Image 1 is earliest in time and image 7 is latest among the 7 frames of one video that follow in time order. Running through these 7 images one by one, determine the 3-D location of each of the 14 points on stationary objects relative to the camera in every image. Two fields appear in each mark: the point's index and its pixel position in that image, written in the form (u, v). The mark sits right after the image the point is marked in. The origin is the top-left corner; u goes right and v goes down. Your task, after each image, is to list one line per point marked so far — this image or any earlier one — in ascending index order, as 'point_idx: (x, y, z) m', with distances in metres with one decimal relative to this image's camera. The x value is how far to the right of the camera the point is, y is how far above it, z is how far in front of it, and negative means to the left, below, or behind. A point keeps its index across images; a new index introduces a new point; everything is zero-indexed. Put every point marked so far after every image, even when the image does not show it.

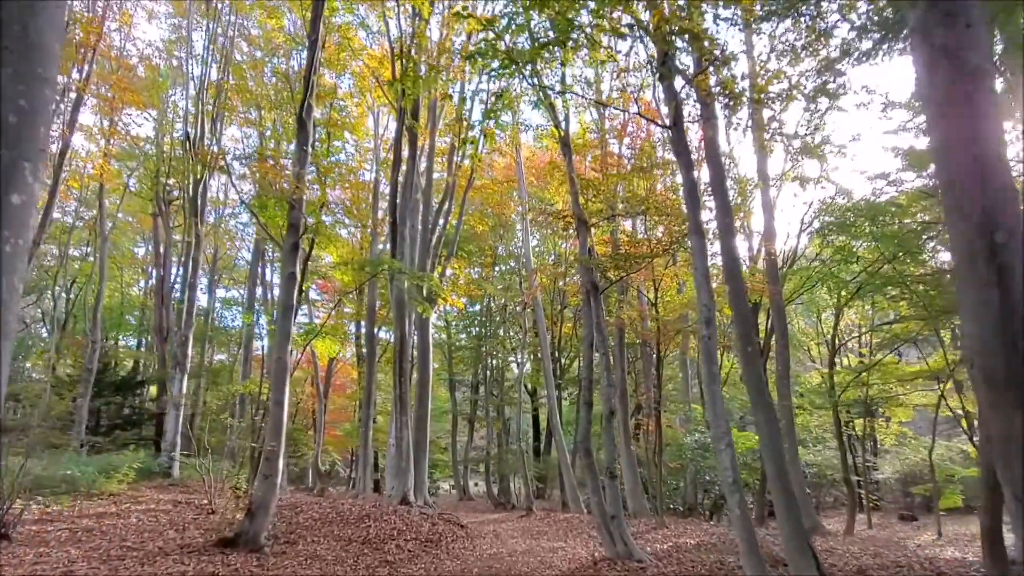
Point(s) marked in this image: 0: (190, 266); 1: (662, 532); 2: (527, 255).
0: (-5.5, +0.3, +12.1) m
1: (+2.3, -3.7, +10.8) m
2: (+0.5, +0.9, +18.8) m
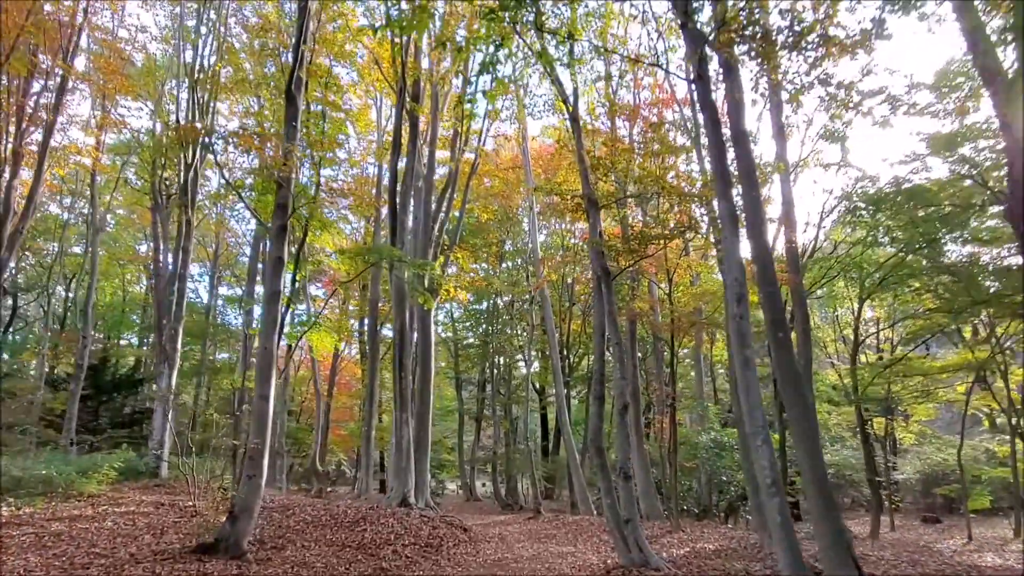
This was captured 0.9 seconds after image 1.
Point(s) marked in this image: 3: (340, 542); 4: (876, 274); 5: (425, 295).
0: (-5.4, +0.5, +11.5) m
1: (+2.4, -3.6, +10.1) m
2: (+0.6, +1.0, +18.2) m
3: (-1.8, -2.7, +7.5) m
4: (+7.3, +0.3, +14.2) m
5: (-1.3, -0.1, +10.8) m
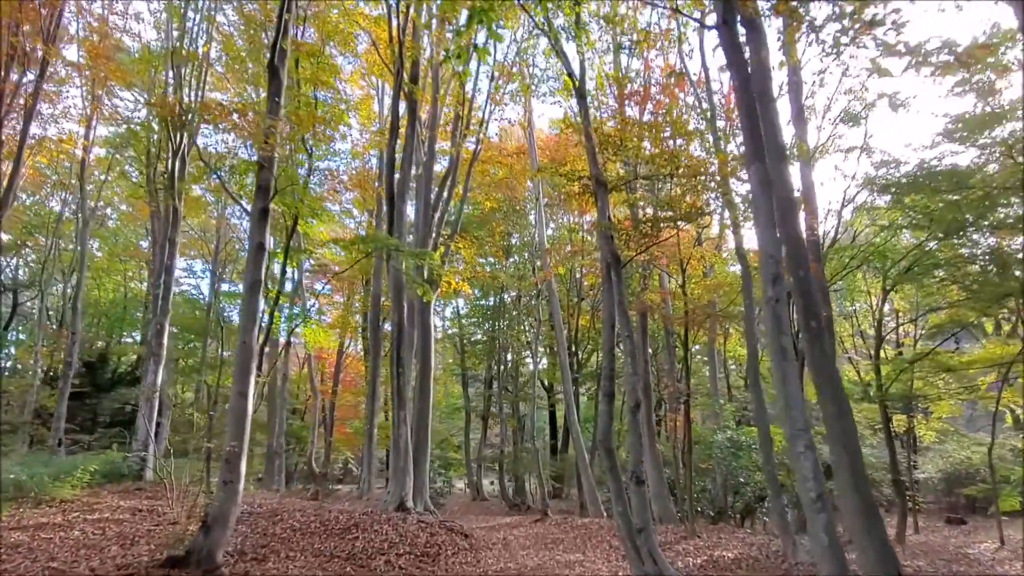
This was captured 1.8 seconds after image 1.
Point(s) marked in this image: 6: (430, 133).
0: (-5.4, +0.6, +11.0) m
1: (+2.4, -3.4, +9.5) m
2: (+0.8, +1.2, +17.6) m
3: (-1.8, -2.6, +7.0) m
4: (+7.4, +0.5, +13.5) m
5: (-1.3, 0.0, +10.2) m
6: (-1.4, +2.7, +12.3) m
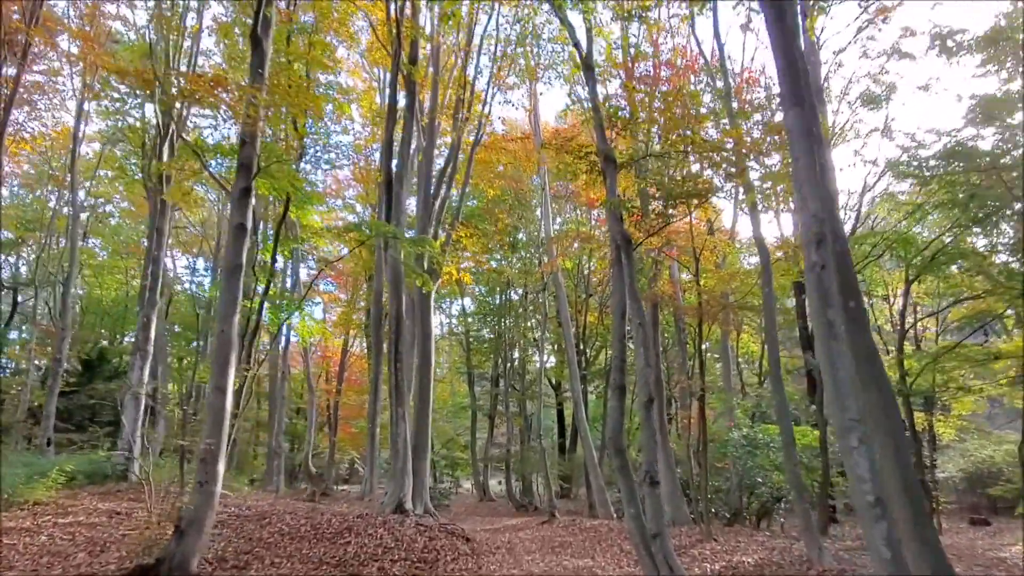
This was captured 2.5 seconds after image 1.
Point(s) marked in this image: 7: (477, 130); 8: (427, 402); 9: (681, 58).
0: (-5.3, +0.7, +10.5) m
1: (+2.5, -3.3, +8.9) m
2: (+0.9, +1.3, +17.0) m
3: (-1.8, -2.5, +6.4) m
4: (+7.5, +0.6, +12.8) m
5: (-1.2, +0.2, +9.7) m
6: (-1.4, +2.8, +11.7) m
7: (-0.6, +2.7, +12.3) m
8: (-1.2, -1.6, +10.0) m
9: (+2.3, +3.2, +9.6) m
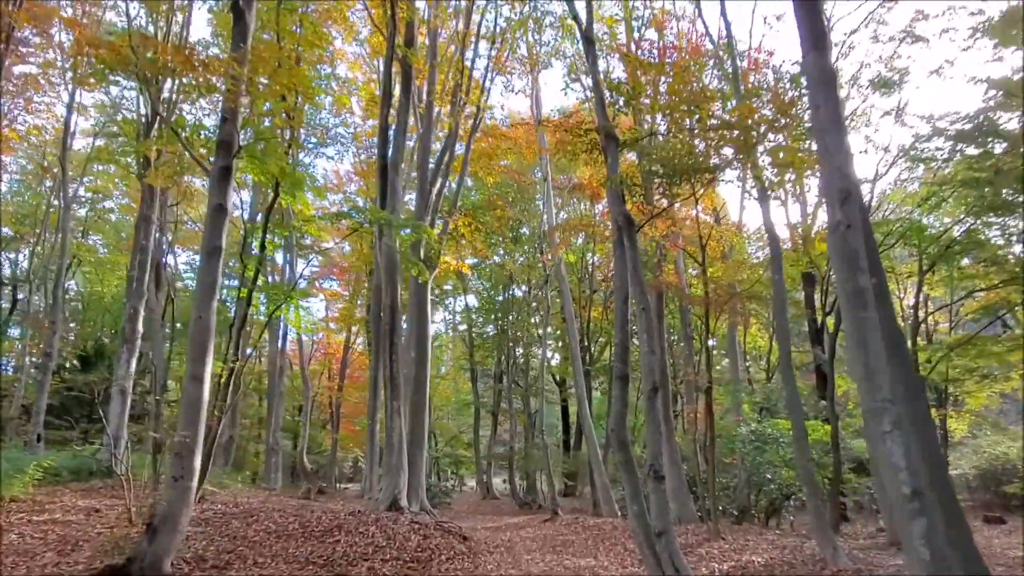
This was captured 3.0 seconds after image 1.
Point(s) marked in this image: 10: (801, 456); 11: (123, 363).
0: (-5.3, +0.8, +10.2) m
1: (+2.5, -3.1, +8.6) m
2: (+1.0, +1.5, +16.7) m
3: (-1.8, -2.3, +6.1) m
4: (+7.5, +0.8, +12.4) m
5: (-1.2, +0.3, +9.3) m
6: (-1.4, +3.0, +11.4) m
7: (-0.6, +2.9, +12.0) m
8: (-1.2, -1.5, +9.6) m
9: (+2.3, +3.3, +9.3) m
10: (+3.1, -1.8, +7.7) m
11: (-5.1, -1.0, +9.2) m
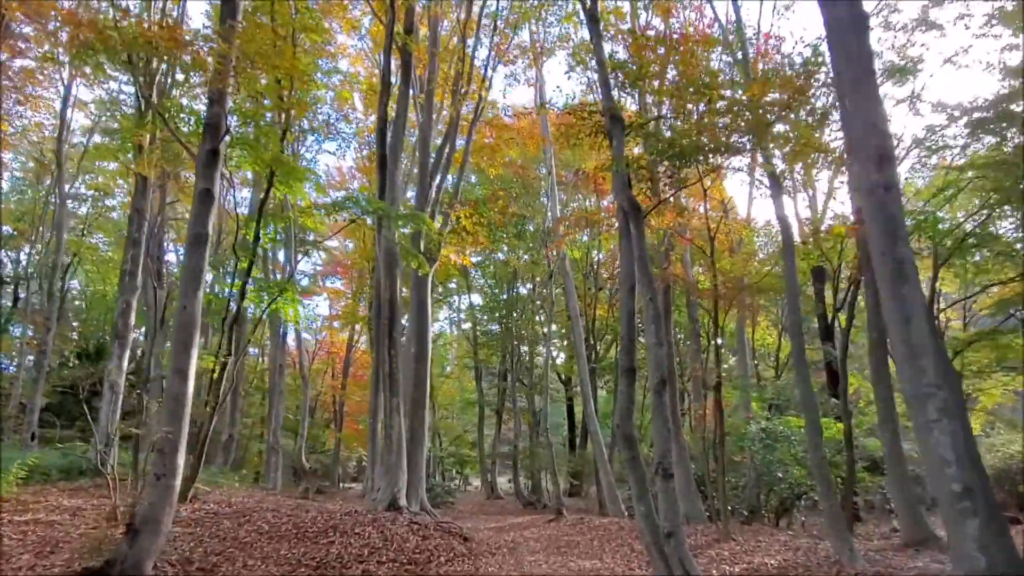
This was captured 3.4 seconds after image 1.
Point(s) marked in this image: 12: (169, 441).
0: (-5.3, +0.9, +10.0) m
1: (+2.5, -3.0, +8.3) m
2: (+1.0, +1.6, +16.4) m
3: (-1.8, -2.2, +5.9) m
4: (+7.5, +0.9, +12.1) m
5: (-1.2, +0.4, +9.1) m
6: (-1.3, +3.0, +11.1) m
7: (-0.6, +3.0, +11.7) m
8: (-1.2, -1.4, +9.4) m
9: (+2.3, +3.4, +9.0) m
10: (+3.2, -1.7, +7.4) m
11: (-5.0, -0.9, +9.0) m
12: (-2.4, -1.1, +4.9) m
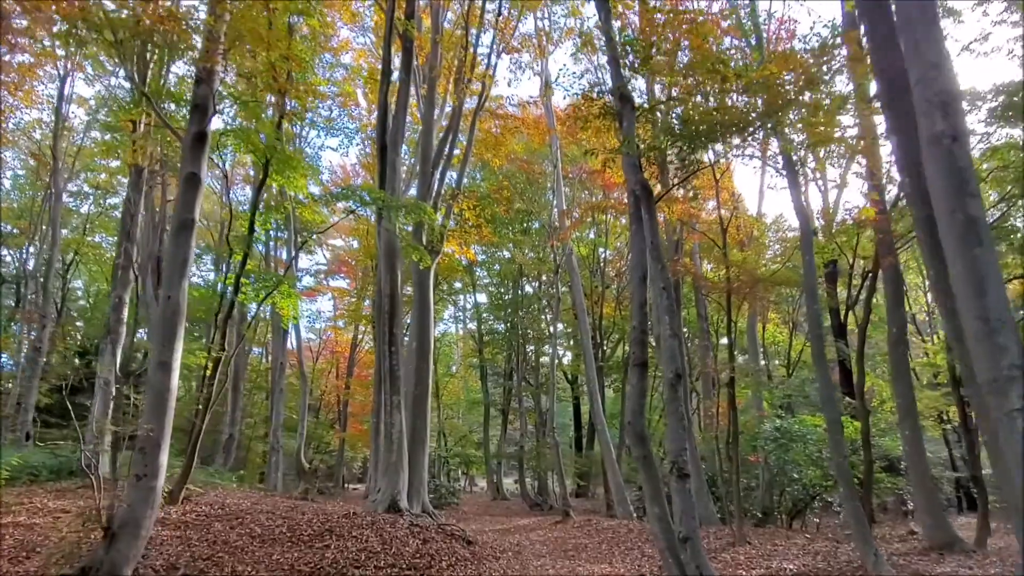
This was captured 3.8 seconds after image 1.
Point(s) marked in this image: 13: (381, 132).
0: (-5.2, +1.0, +9.7) m
1: (+2.6, -2.9, +7.9) m
2: (+1.2, +1.7, +16.0) m
3: (-1.8, -2.2, +5.5) m
4: (+7.6, +1.0, +11.7) m
5: (-1.2, +0.5, +8.8) m
6: (-1.3, +3.1, +10.8) m
7: (-0.5, +3.1, +11.4) m
8: (-1.1, -1.3, +9.1) m
9: (+2.4, +3.5, +8.6) m
10: (+3.2, -1.6, +7.0) m
11: (-5.0, -0.8, +8.7) m
12: (-2.4, -1.0, +4.6) m
13: (-1.8, +2.1, +9.7) m
